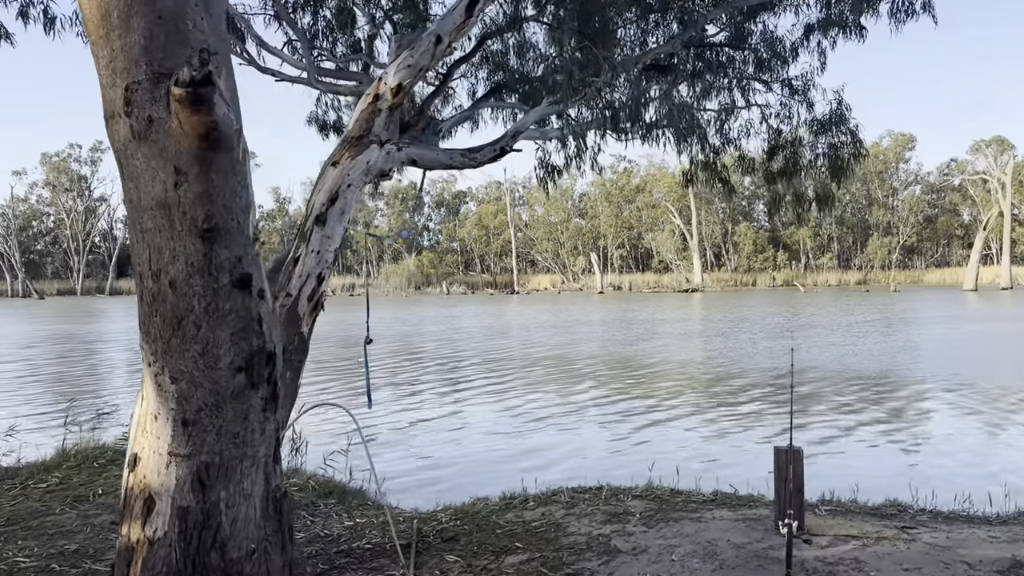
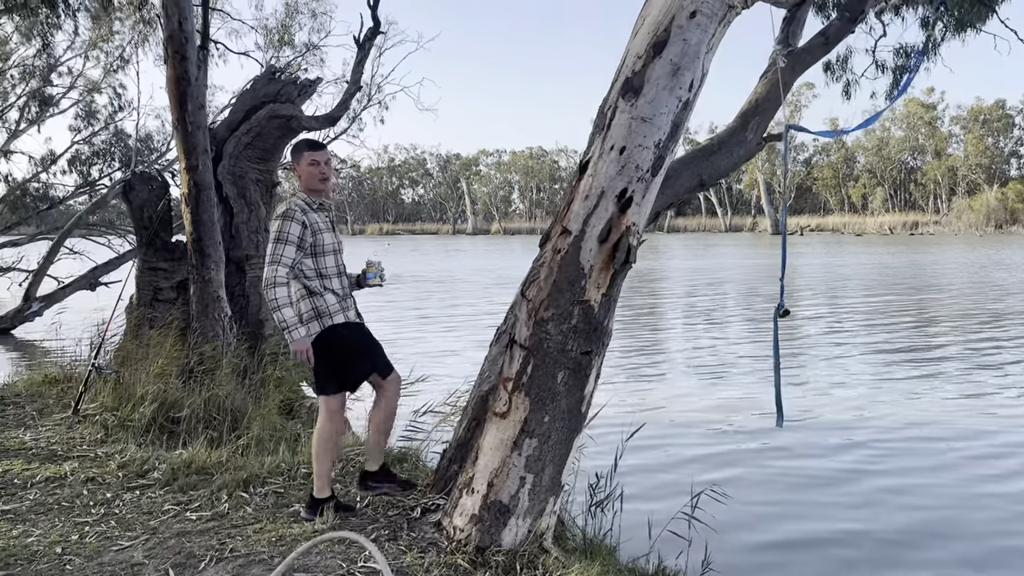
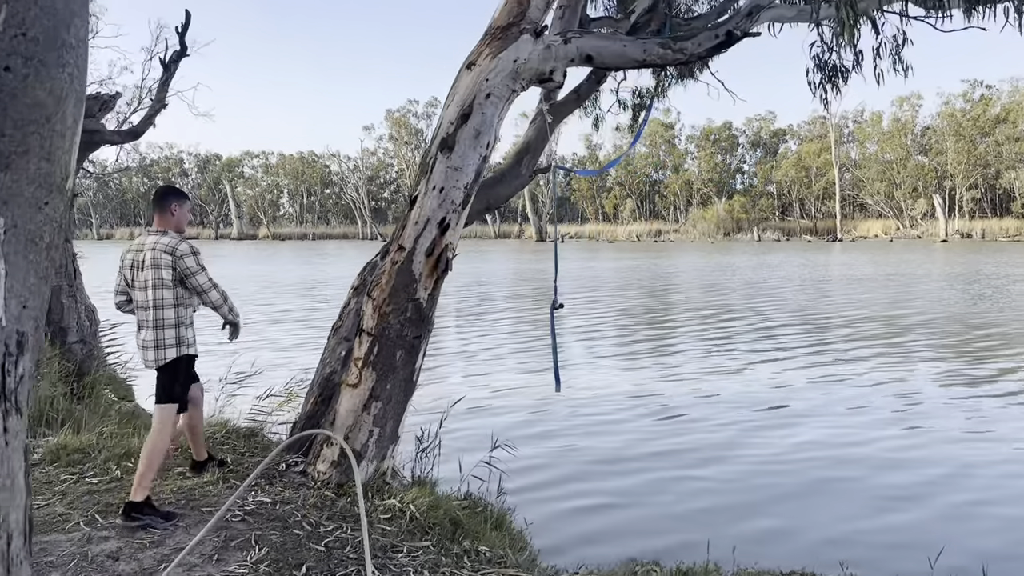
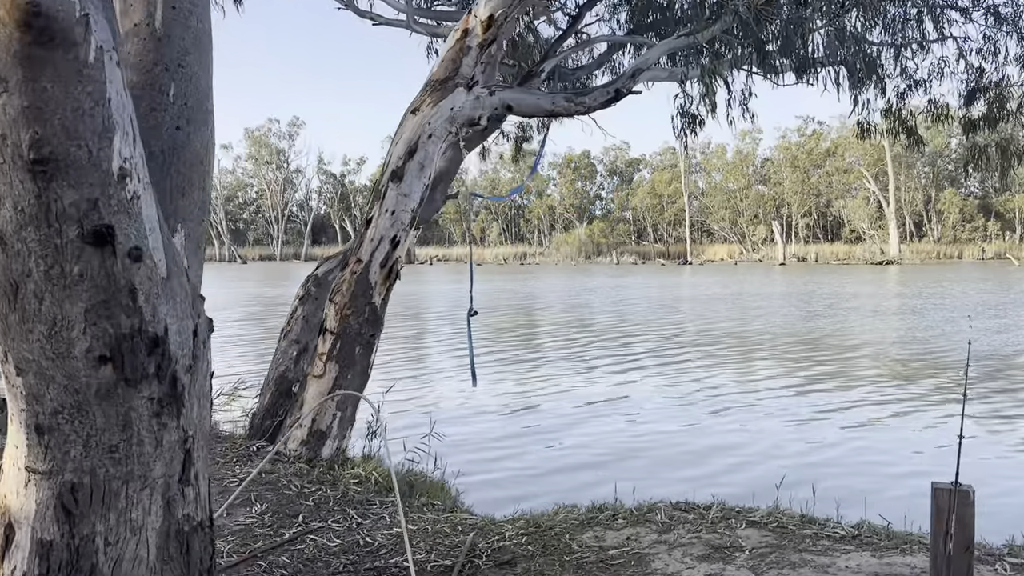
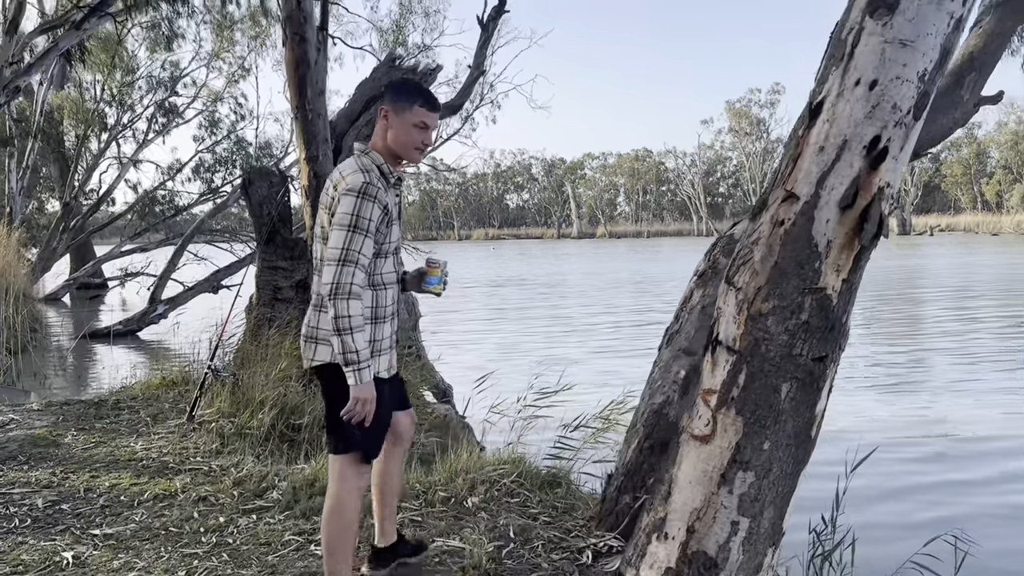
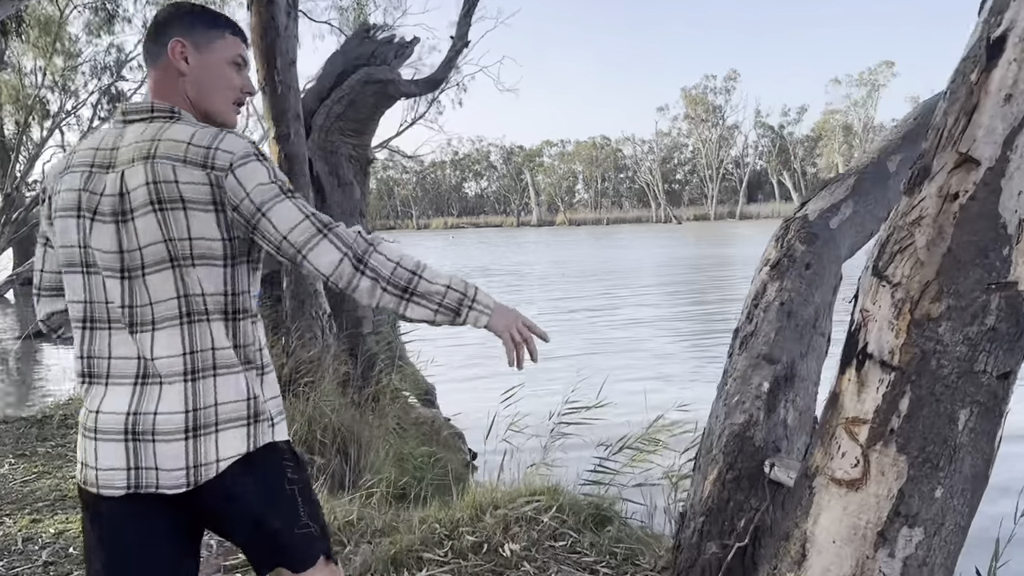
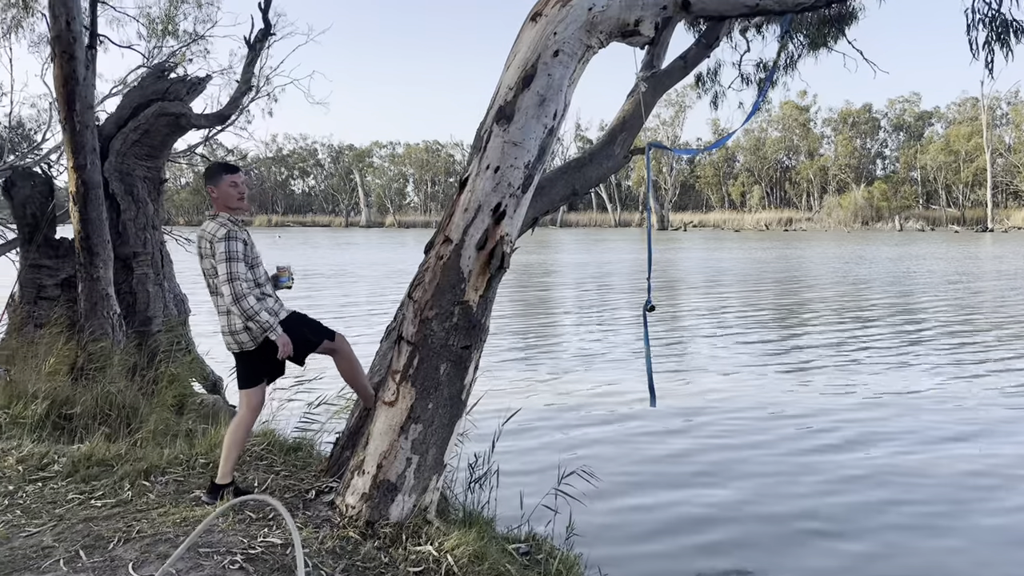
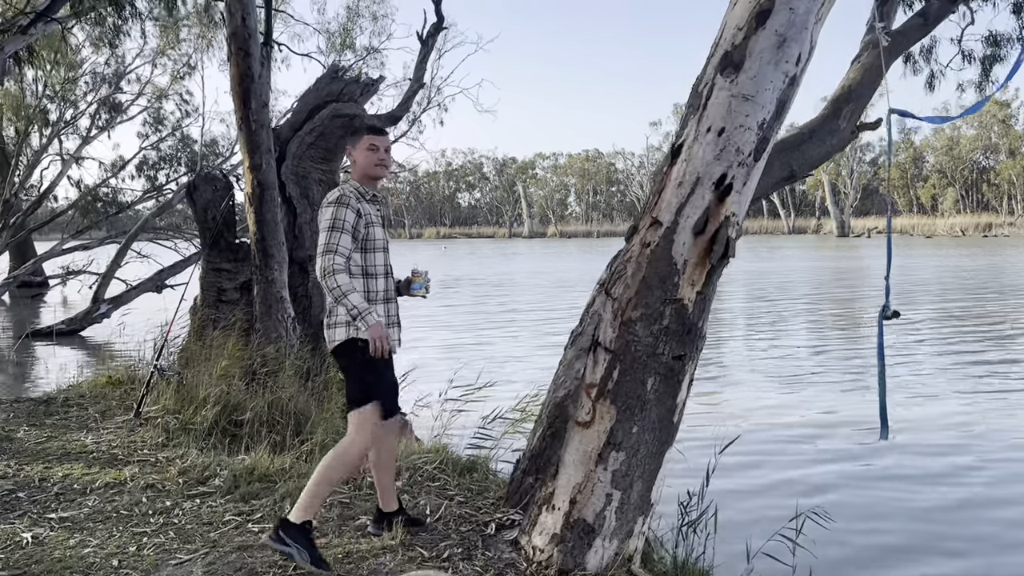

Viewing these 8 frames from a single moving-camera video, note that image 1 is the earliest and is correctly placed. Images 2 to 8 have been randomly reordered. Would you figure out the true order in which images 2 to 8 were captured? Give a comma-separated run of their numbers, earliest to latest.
4, 3, 7, 2, 8, 5, 6
